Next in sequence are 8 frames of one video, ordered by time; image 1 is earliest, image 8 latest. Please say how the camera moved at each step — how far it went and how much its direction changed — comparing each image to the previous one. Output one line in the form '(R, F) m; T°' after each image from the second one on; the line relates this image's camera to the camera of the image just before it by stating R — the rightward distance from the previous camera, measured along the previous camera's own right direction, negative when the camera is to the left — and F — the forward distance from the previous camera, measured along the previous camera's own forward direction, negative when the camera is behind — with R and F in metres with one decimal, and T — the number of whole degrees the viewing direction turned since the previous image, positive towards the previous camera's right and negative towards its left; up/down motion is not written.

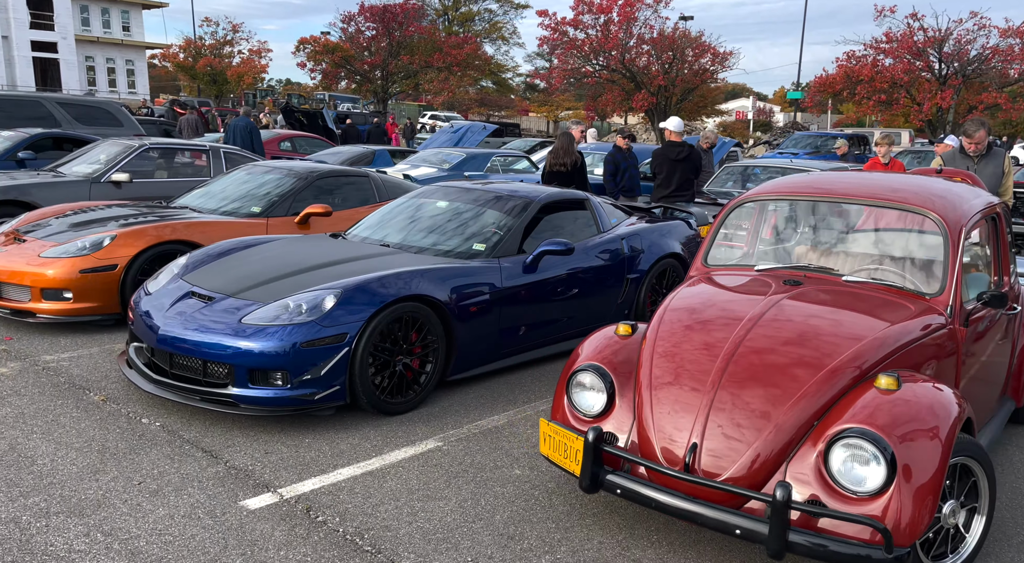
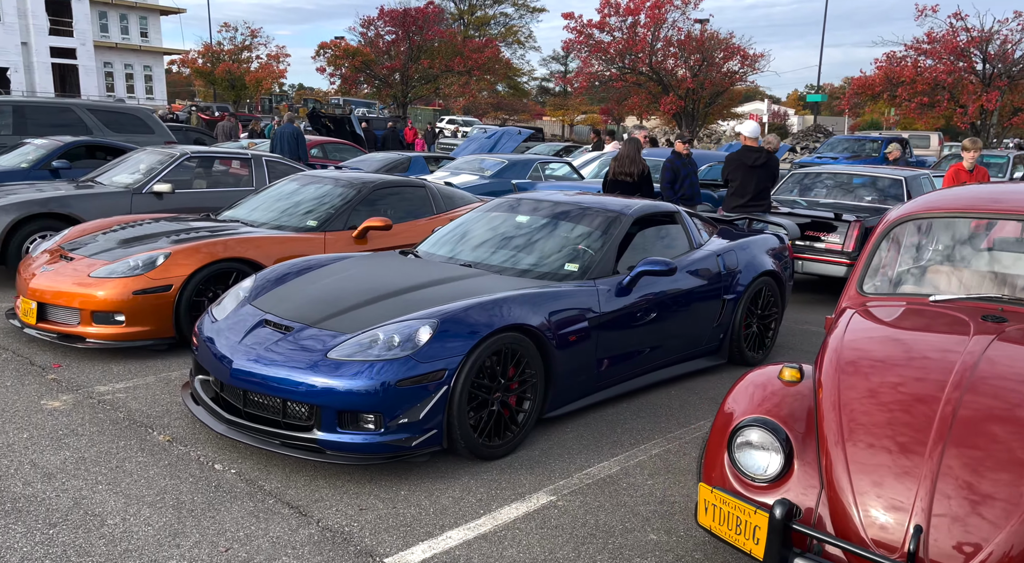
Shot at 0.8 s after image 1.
(-0.4, +0.4) m; -1°
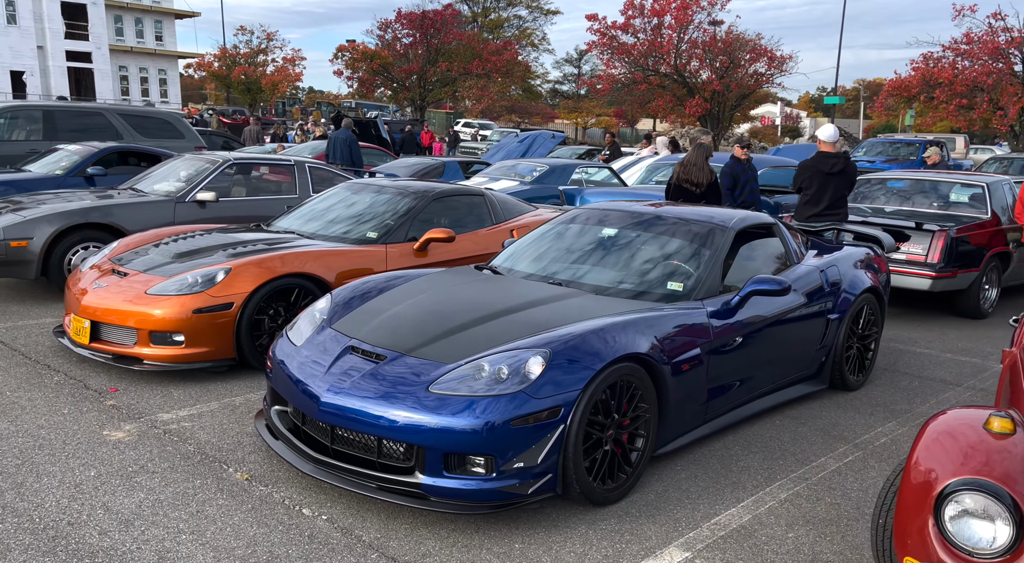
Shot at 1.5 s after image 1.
(-0.4, +0.3) m; -1°
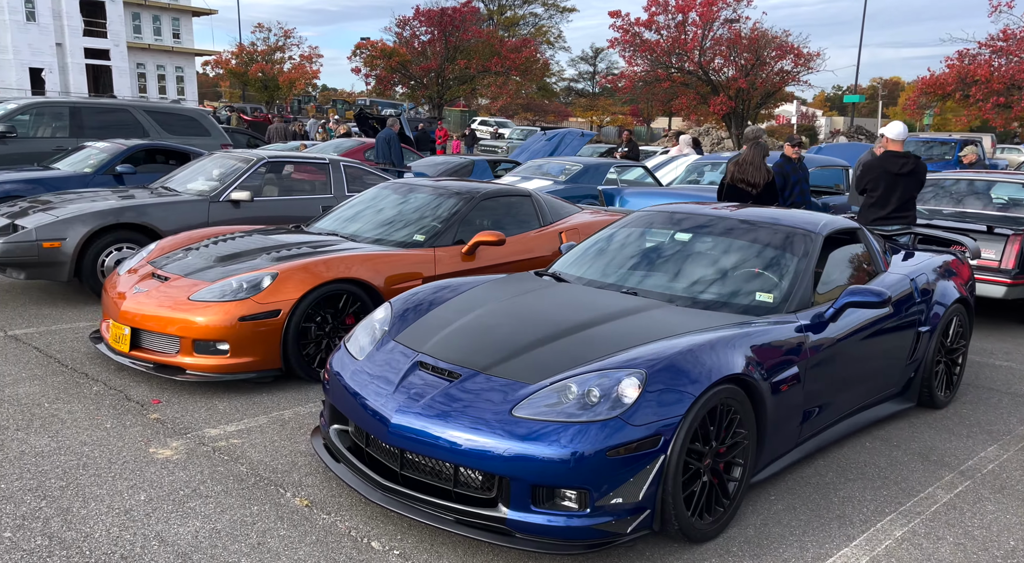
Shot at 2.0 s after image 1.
(-0.3, +0.3) m; -1°
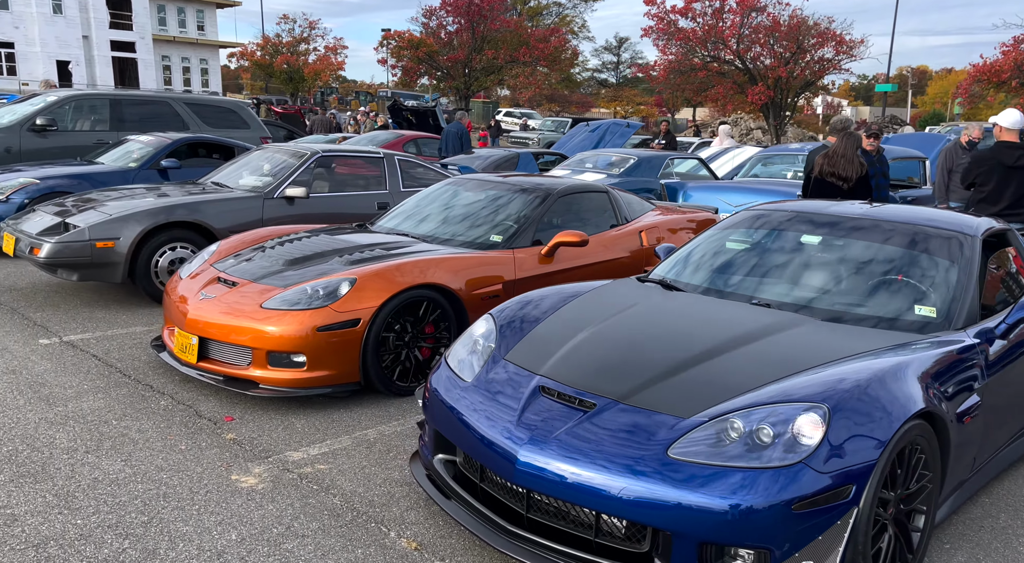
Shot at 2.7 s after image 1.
(-0.4, +0.4) m; -2°
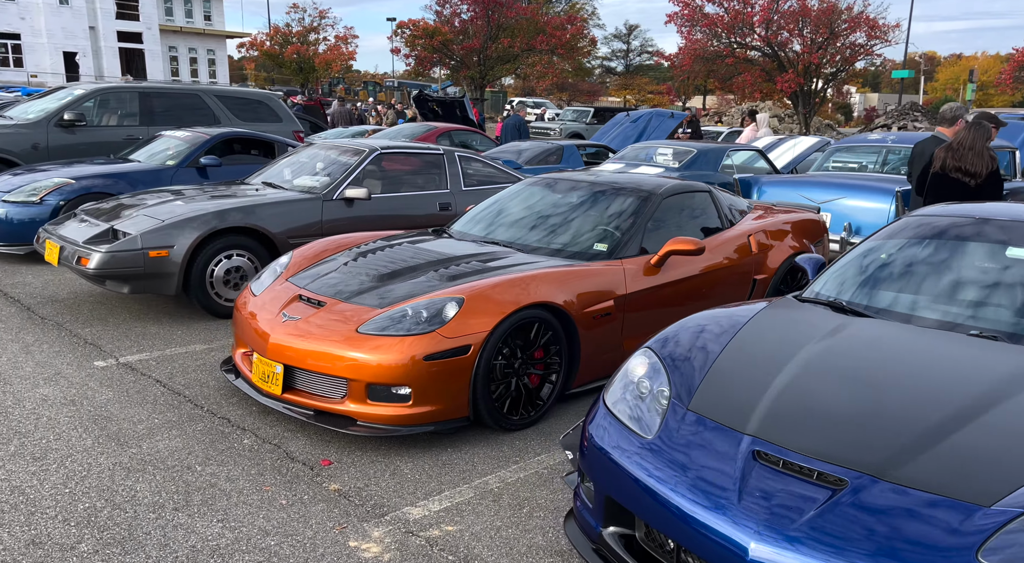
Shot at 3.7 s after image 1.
(-0.6, +0.5) m; -1°
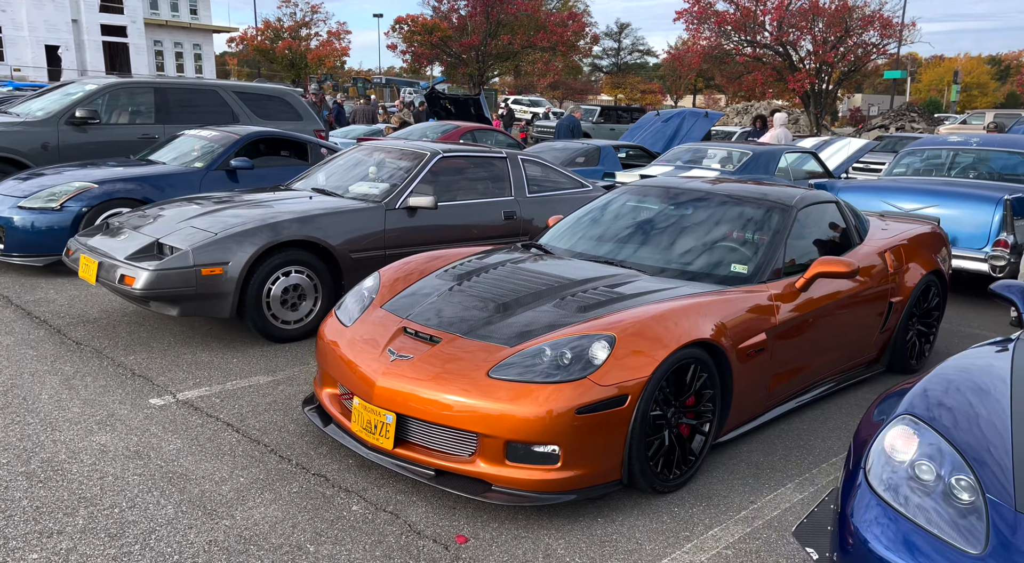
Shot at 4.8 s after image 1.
(-0.7, +0.6) m; +1°
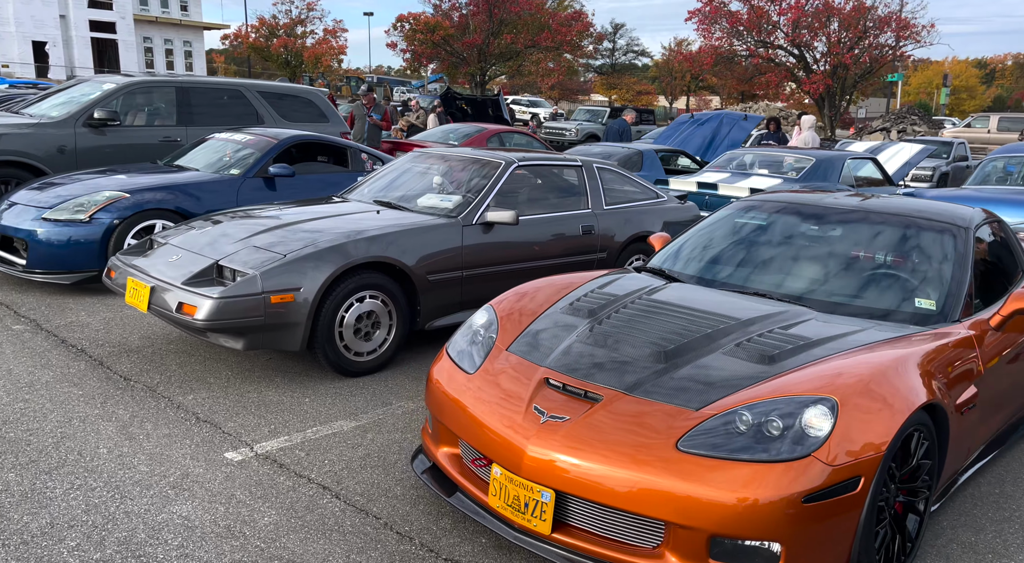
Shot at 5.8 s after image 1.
(-0.7, +0.6) m; +1°
